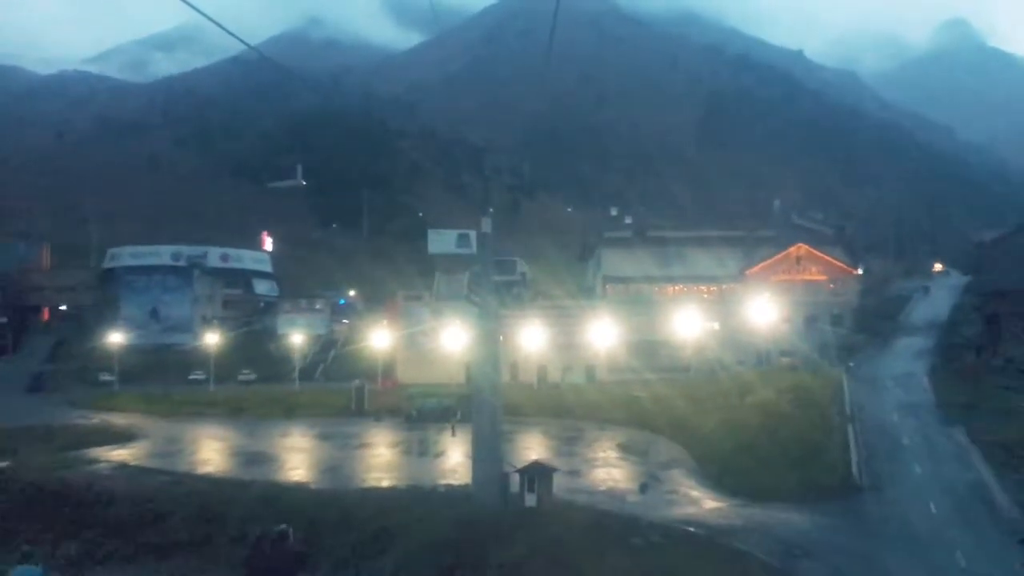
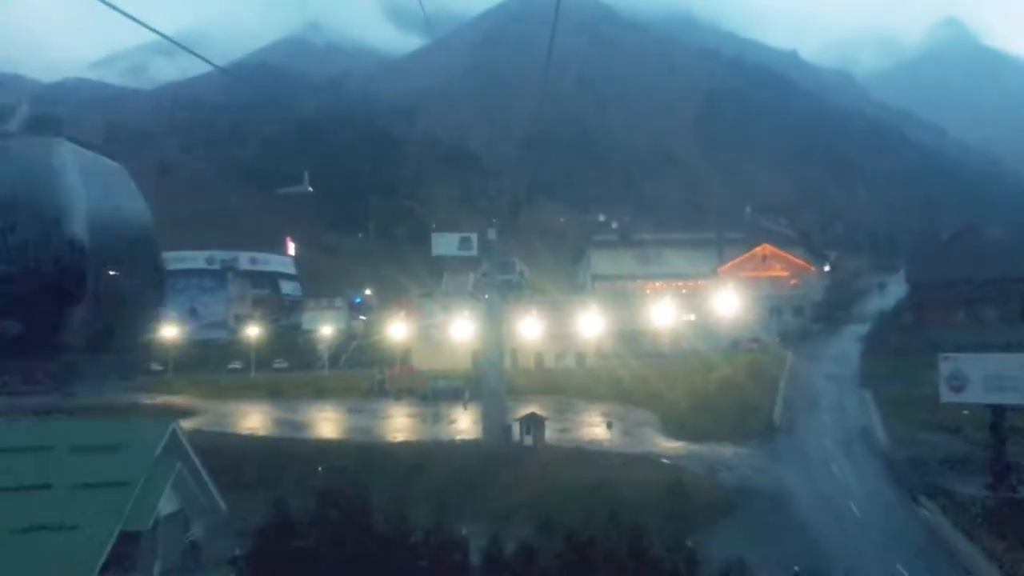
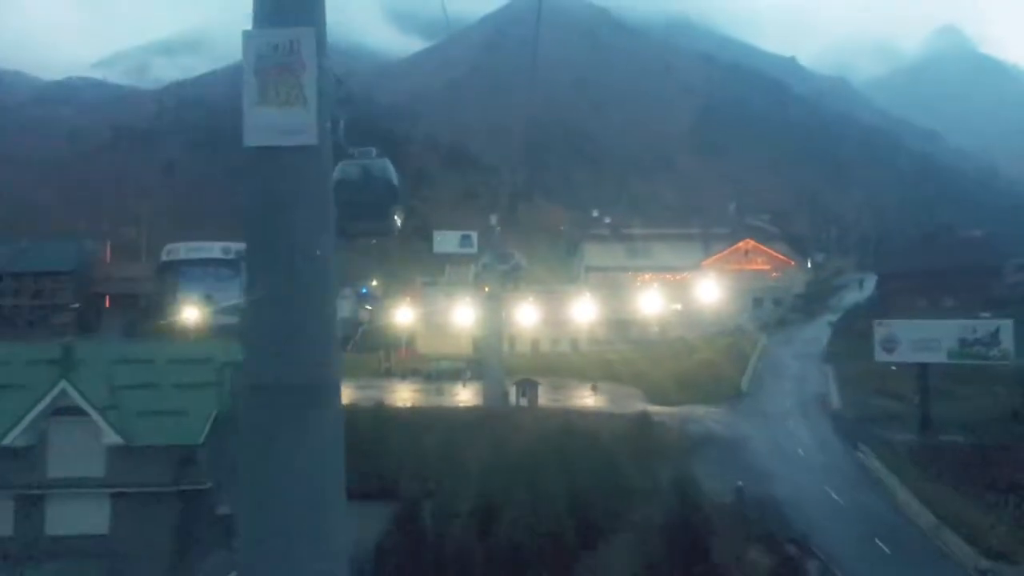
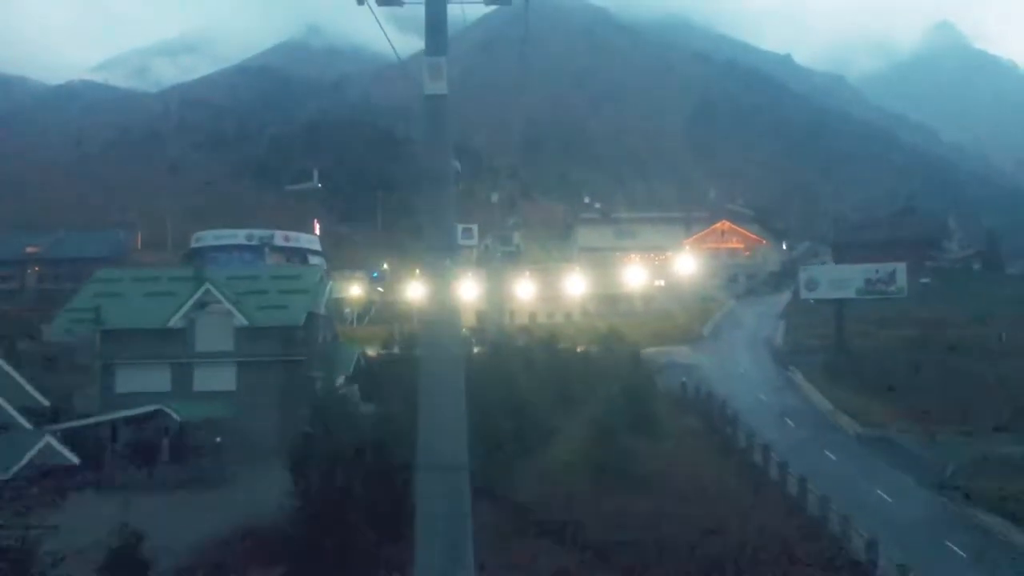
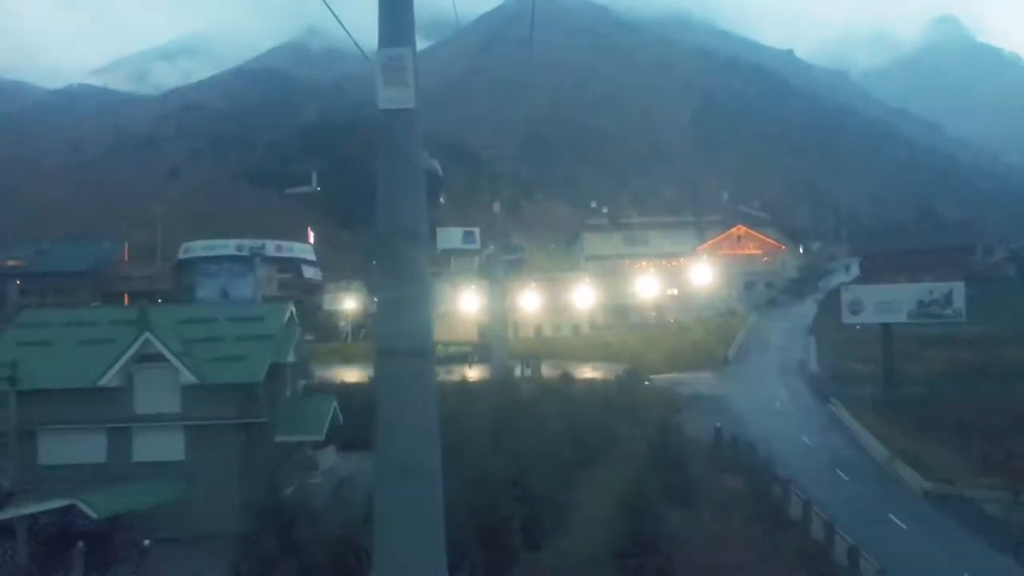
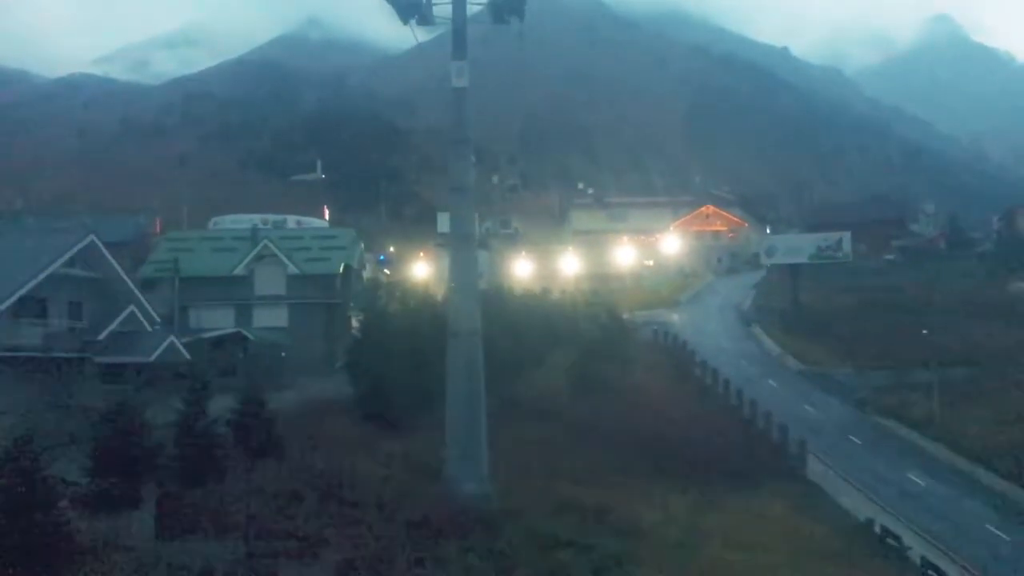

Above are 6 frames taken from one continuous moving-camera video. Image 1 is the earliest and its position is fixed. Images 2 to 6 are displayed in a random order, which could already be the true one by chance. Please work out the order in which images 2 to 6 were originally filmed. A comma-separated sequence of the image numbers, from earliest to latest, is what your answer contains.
2, 3, 5, 4, 6
